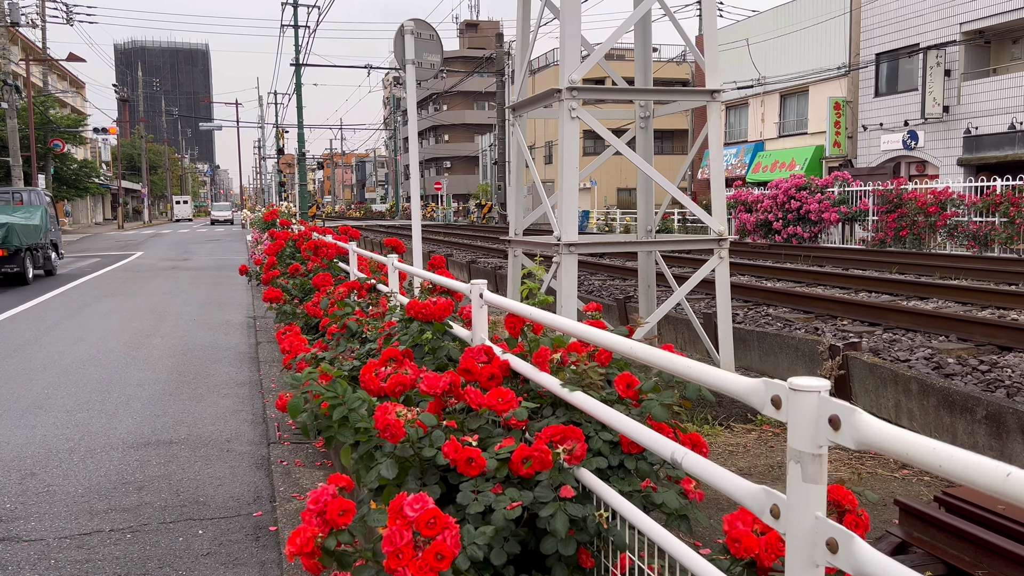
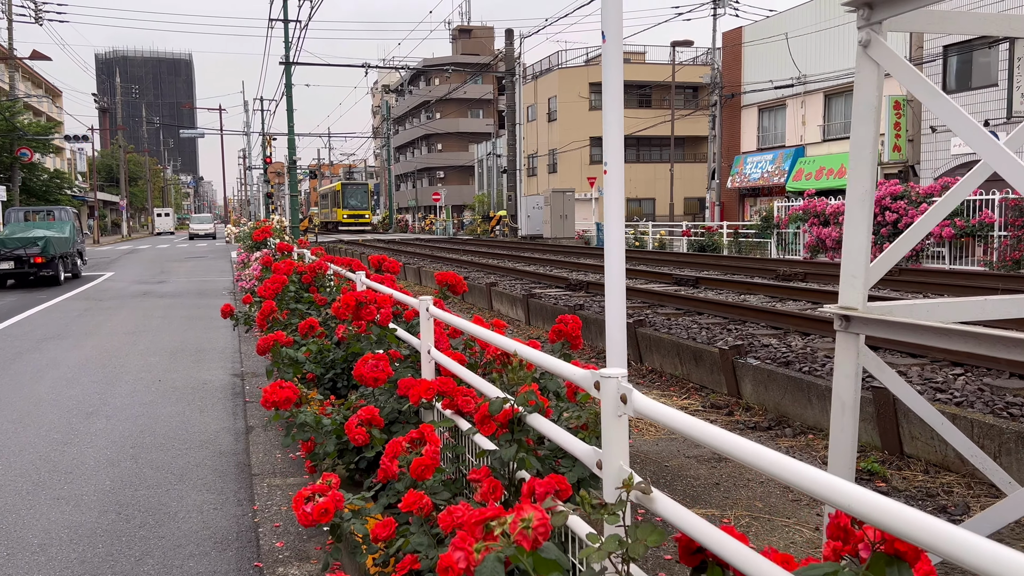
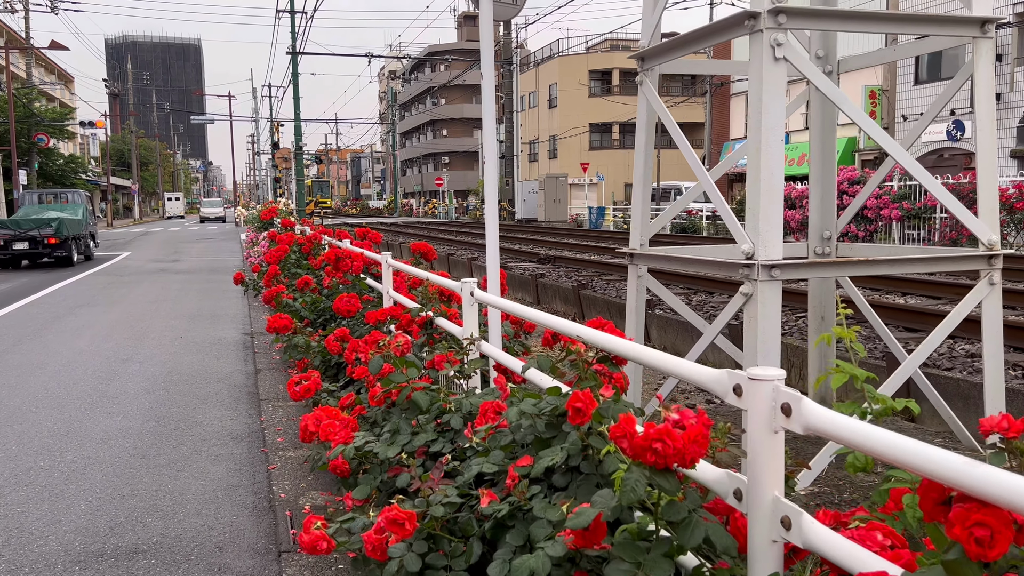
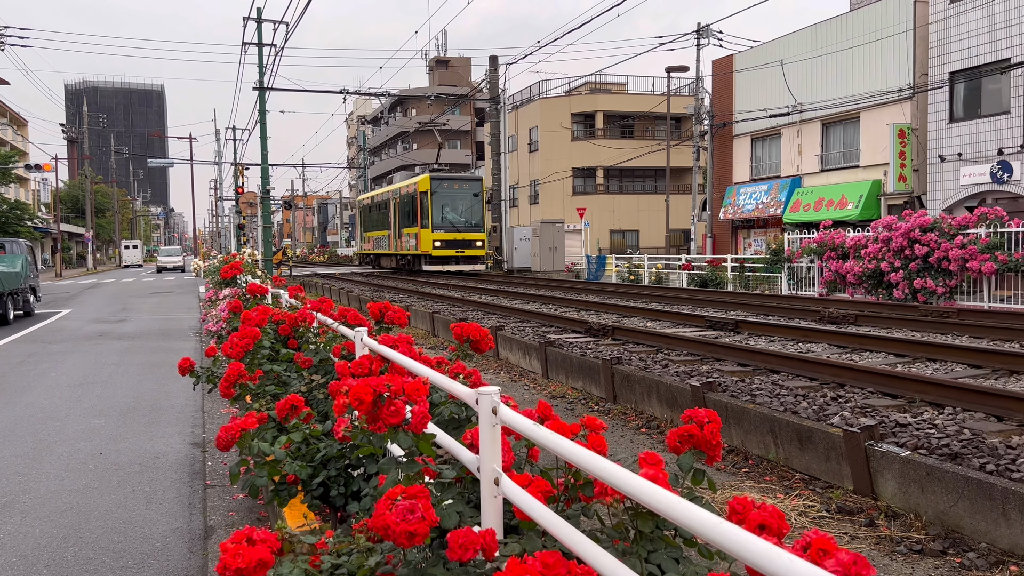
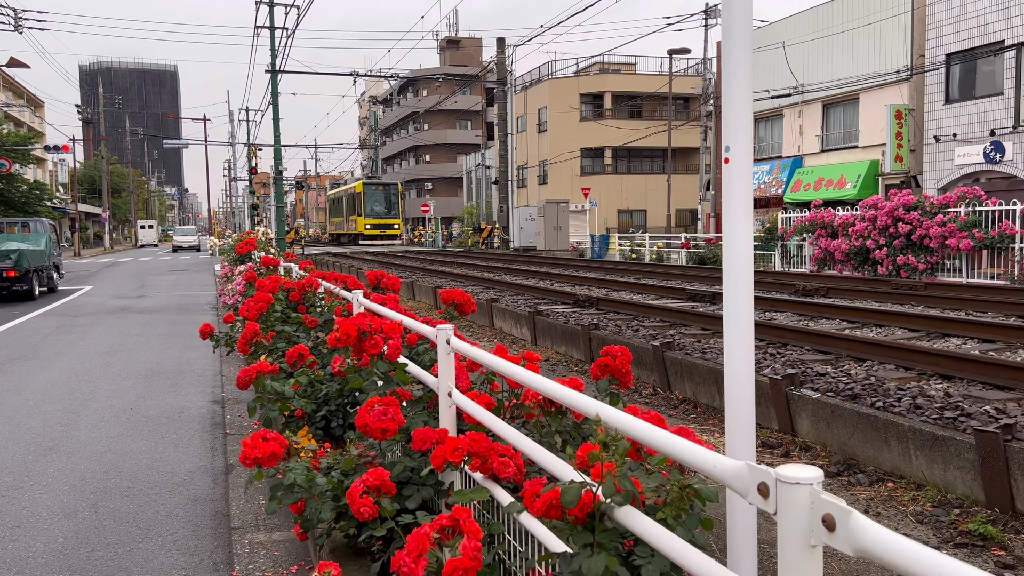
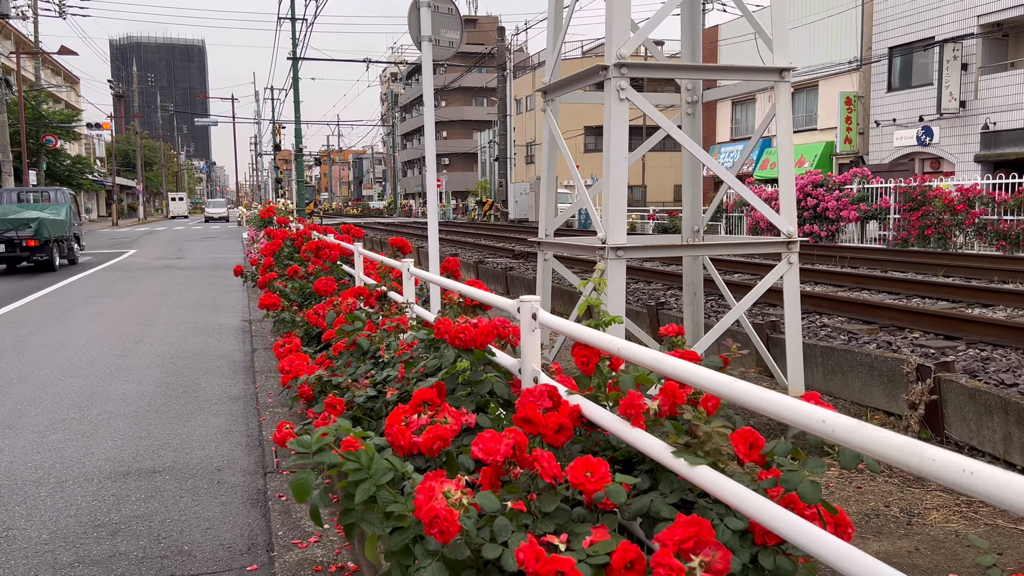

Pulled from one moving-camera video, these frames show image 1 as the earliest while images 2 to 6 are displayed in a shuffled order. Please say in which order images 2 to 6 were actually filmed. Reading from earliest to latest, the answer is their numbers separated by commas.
6, 3, 2, 5, 4
